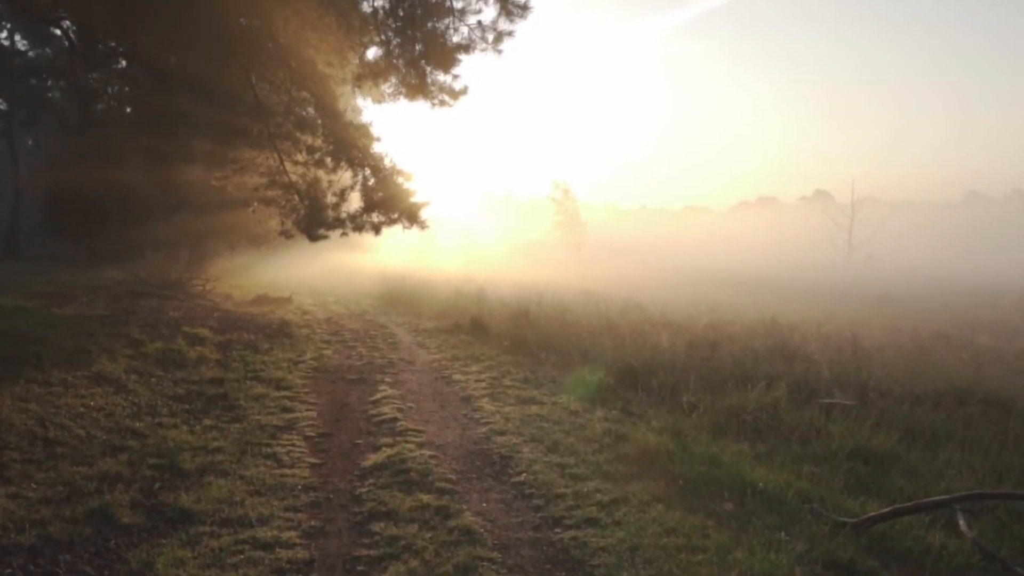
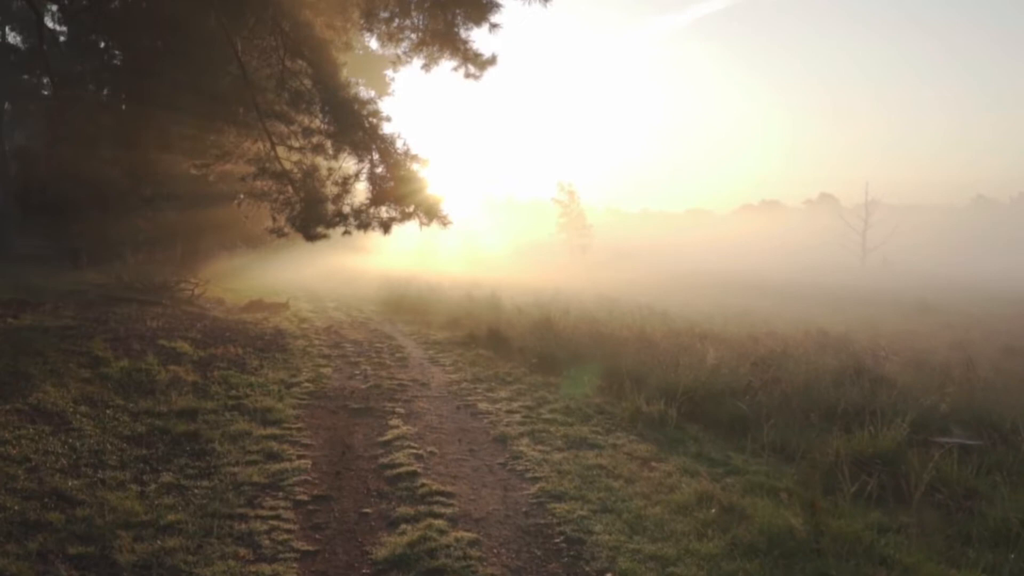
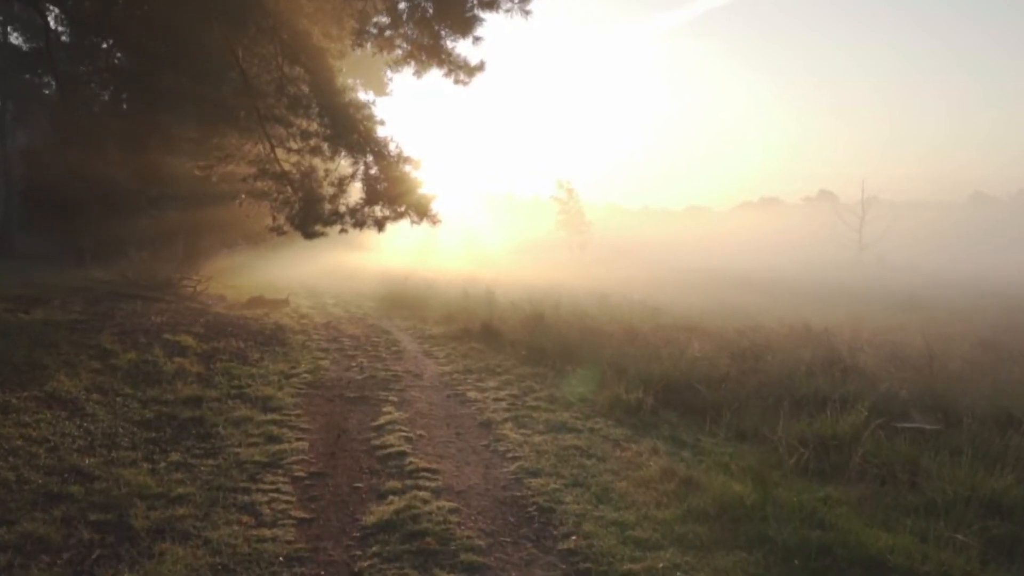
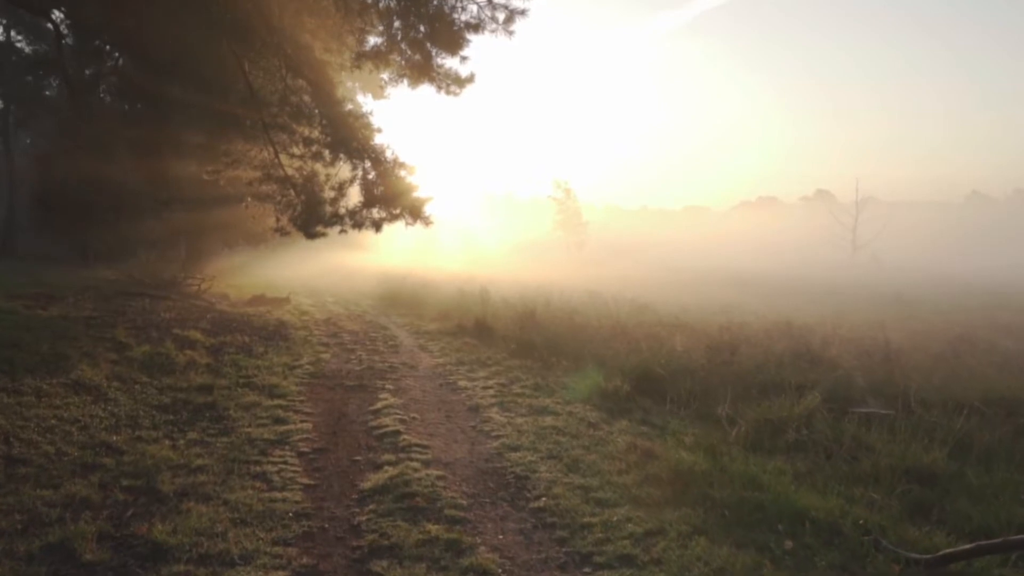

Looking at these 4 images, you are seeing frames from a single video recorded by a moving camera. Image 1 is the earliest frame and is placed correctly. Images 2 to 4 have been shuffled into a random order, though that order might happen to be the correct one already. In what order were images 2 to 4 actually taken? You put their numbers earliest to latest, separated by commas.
4, 3, 2
